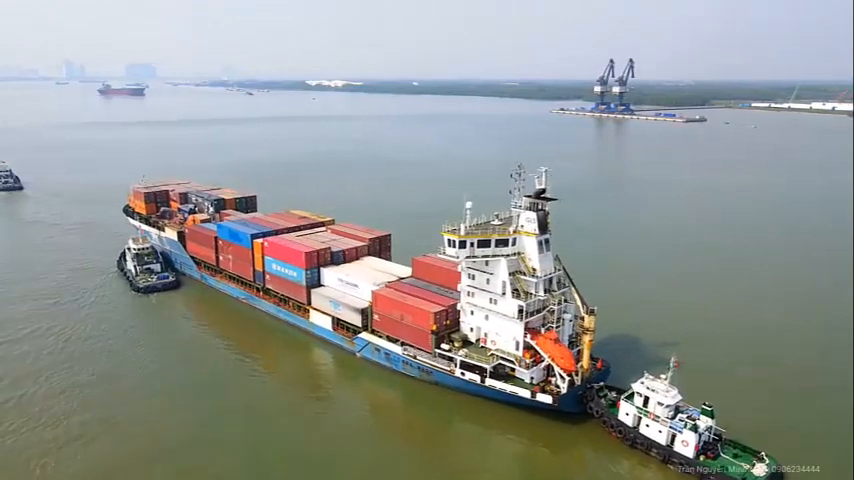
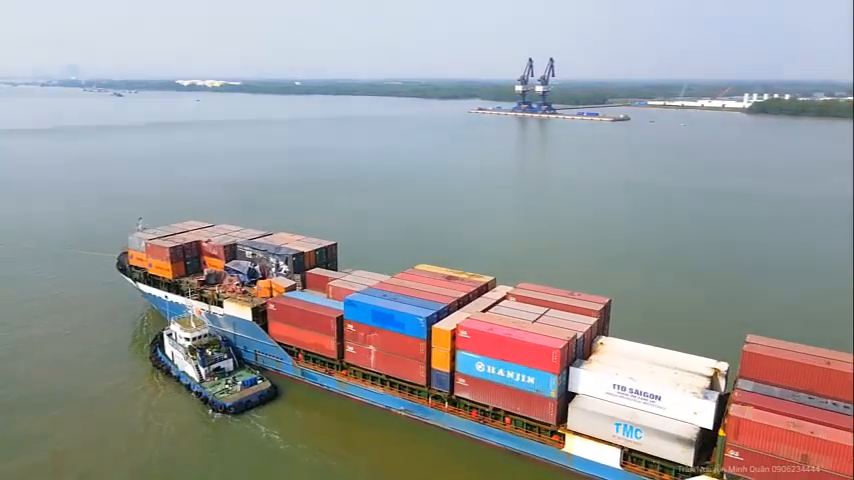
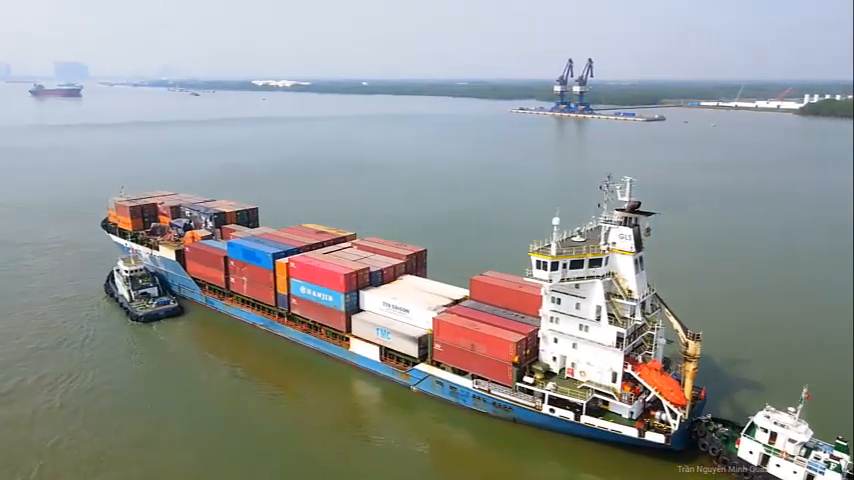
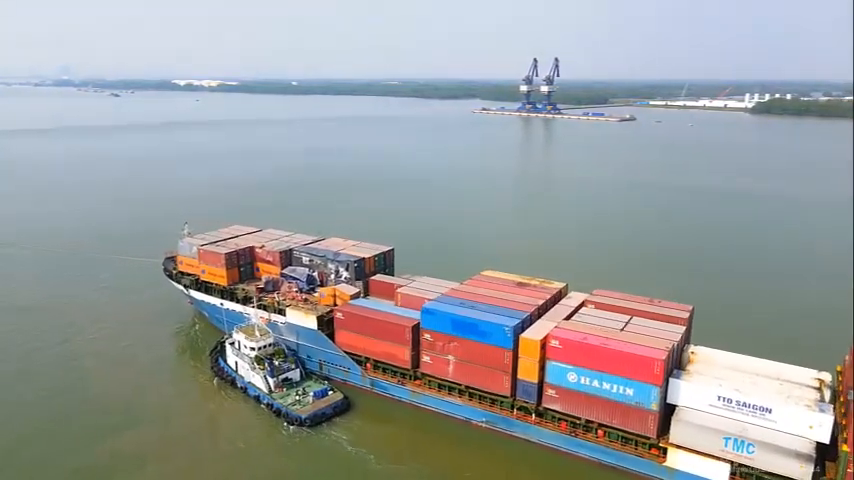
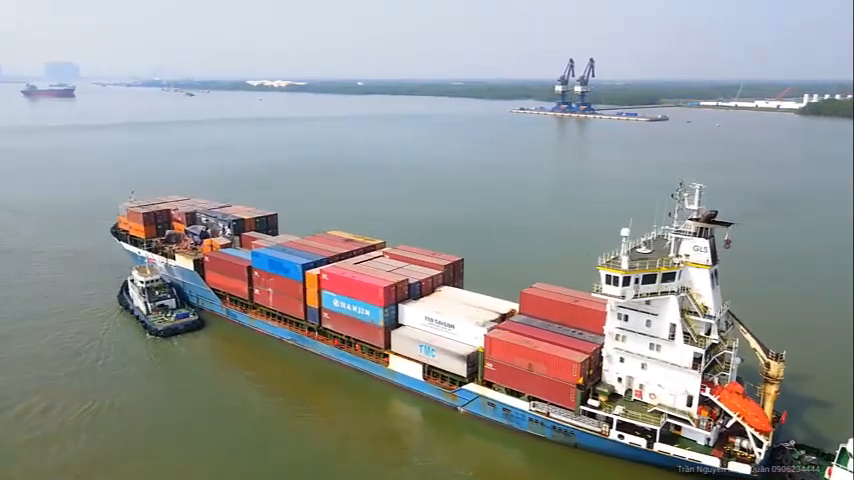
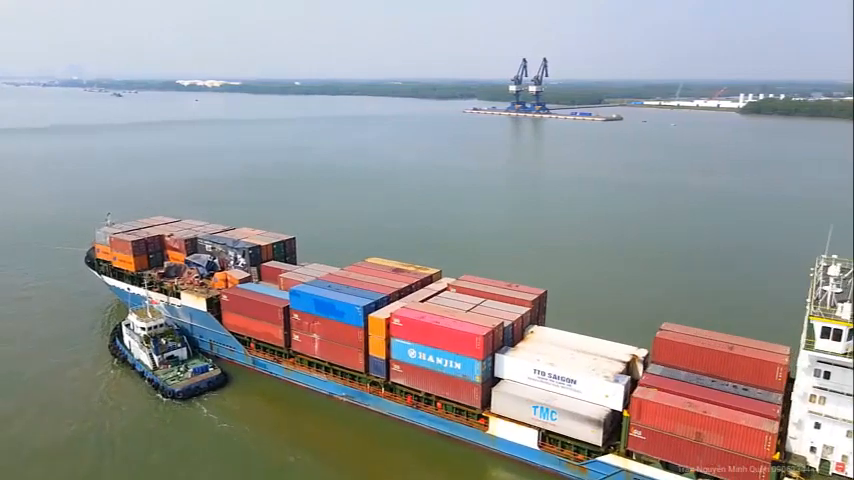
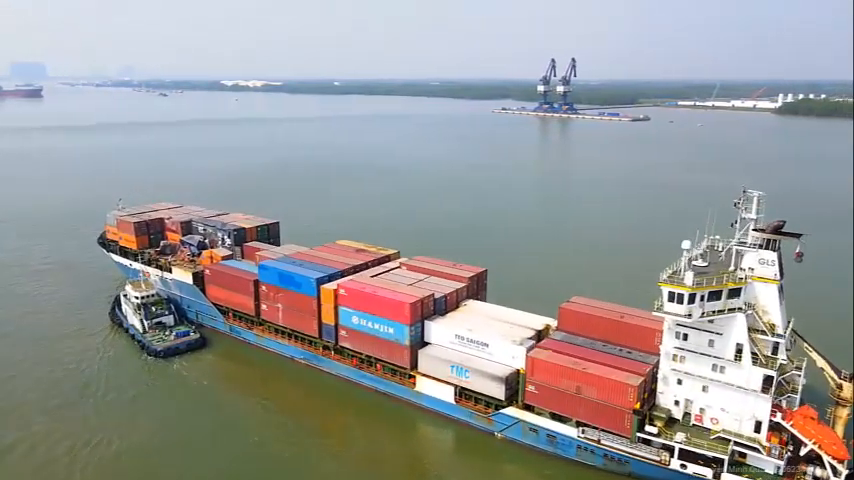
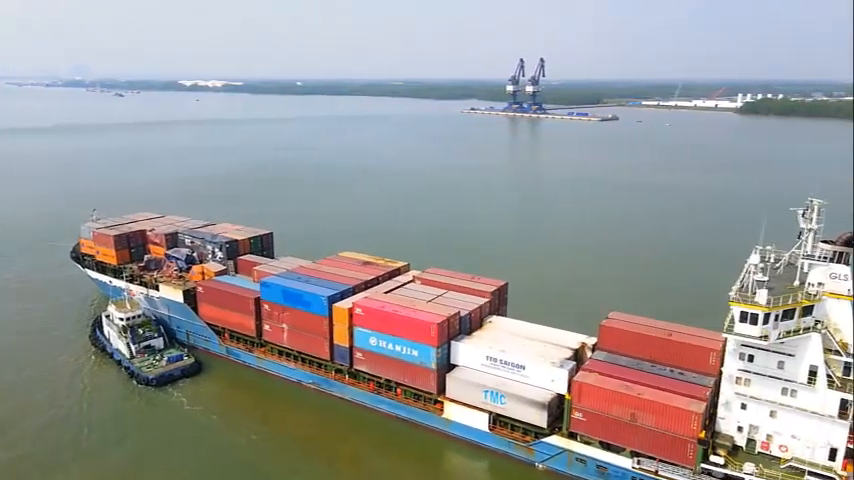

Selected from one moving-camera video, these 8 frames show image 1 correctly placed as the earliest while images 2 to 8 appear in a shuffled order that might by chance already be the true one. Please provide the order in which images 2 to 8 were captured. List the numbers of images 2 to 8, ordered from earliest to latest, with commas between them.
3, 5, 7, 8, 6, 2, 4
